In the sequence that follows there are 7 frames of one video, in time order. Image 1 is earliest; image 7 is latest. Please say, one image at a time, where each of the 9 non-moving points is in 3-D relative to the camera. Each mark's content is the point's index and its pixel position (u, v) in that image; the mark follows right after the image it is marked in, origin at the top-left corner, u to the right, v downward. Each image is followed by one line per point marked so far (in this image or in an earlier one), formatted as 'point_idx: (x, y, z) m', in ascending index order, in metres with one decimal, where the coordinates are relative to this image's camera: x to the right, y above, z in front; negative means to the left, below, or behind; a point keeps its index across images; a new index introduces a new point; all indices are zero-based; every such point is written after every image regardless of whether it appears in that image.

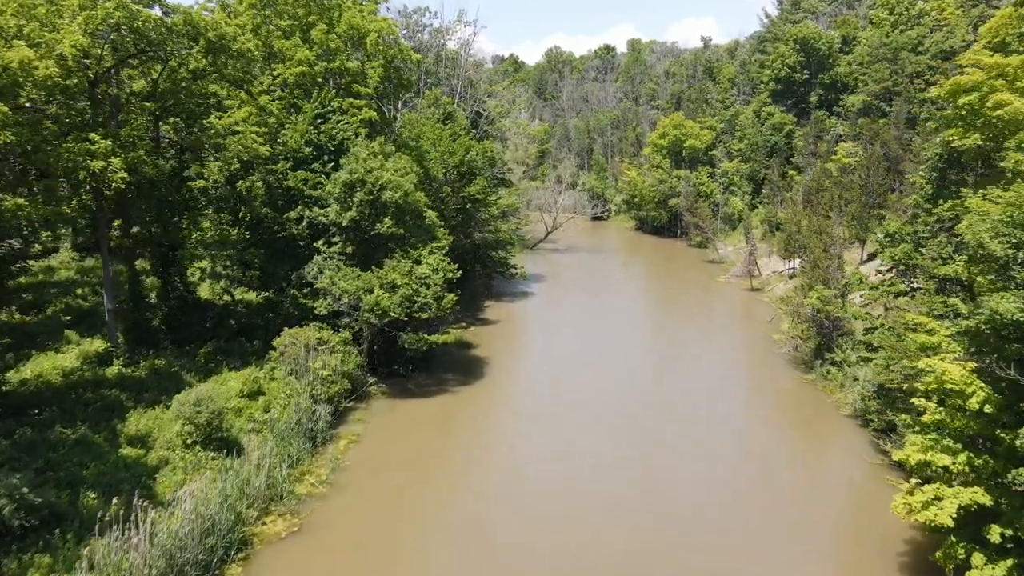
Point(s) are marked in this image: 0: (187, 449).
0: (-7.2, -3.6, +16.2) m
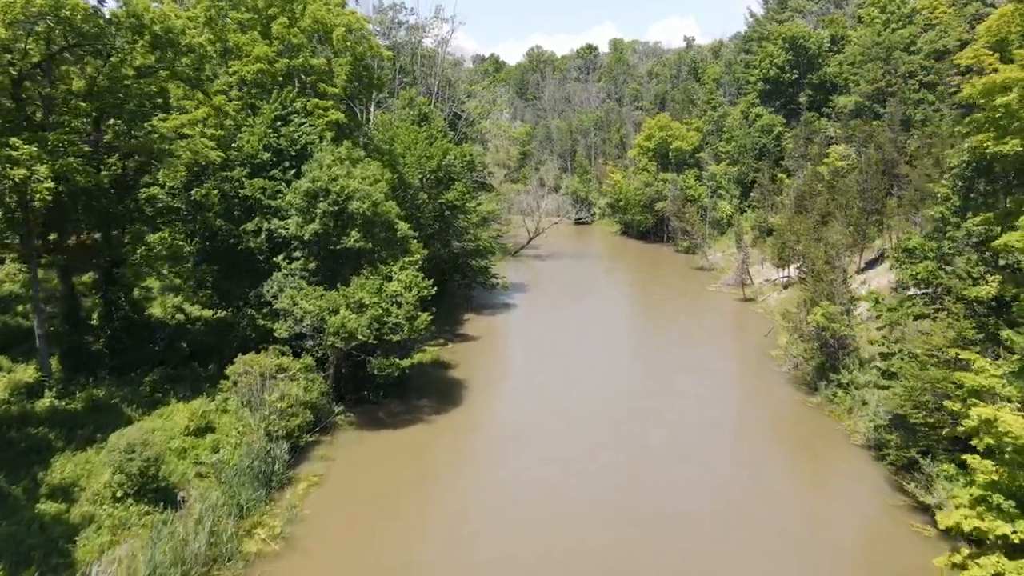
0: (-7.6, -4.1, +14.1) m
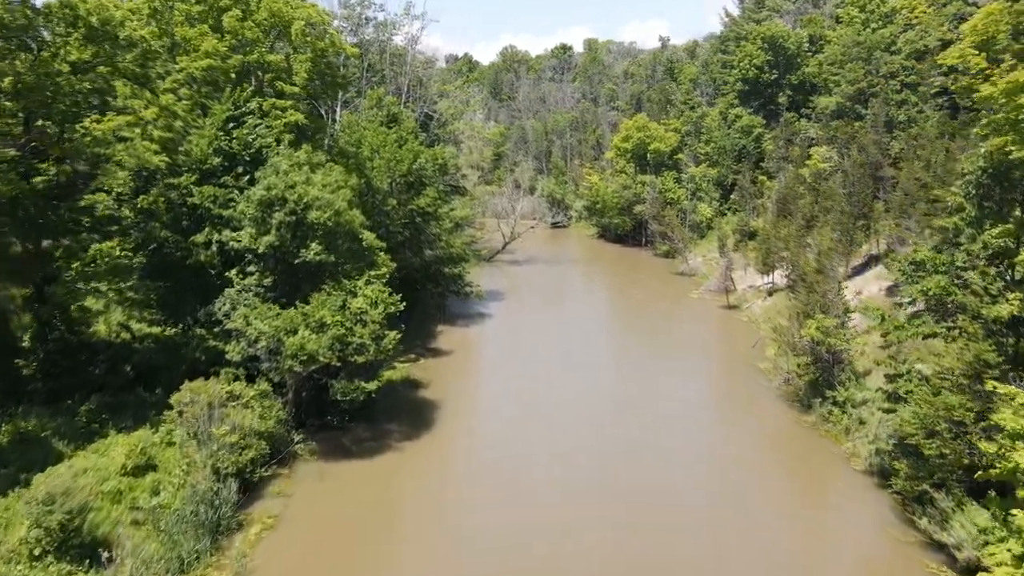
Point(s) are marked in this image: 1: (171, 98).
0: (-8.0, -4.6, +12.2) m
1: (-9.1, +5.1, +19.6) m
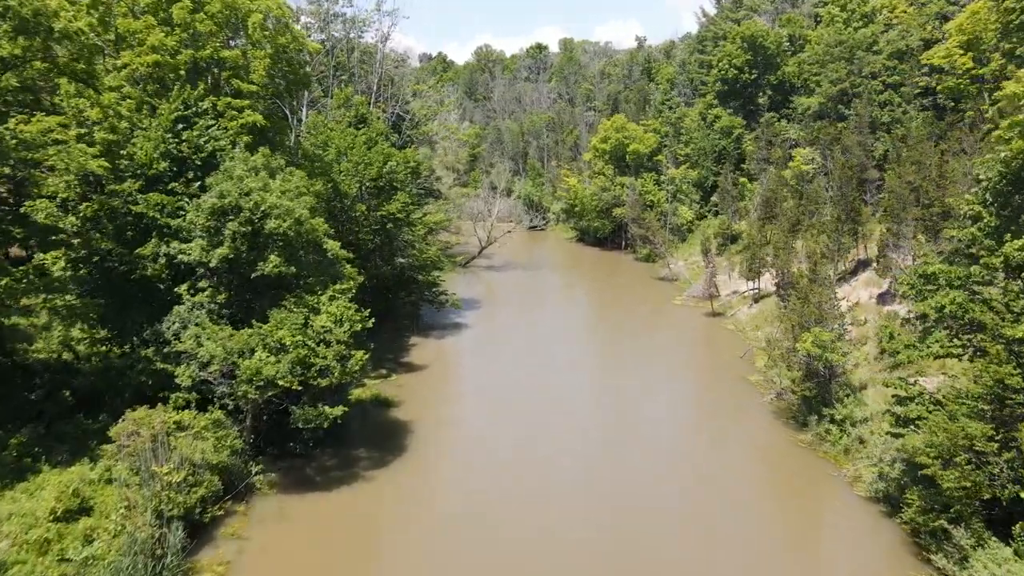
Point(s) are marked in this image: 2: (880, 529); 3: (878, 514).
0: (-8.2, -5.0, +10.5) m
1: (-9.7, +4.7, +17.9) m
2: (+8.0, -5.3, +16.0) m
3: (+8.2, -5.1, +16.6) m
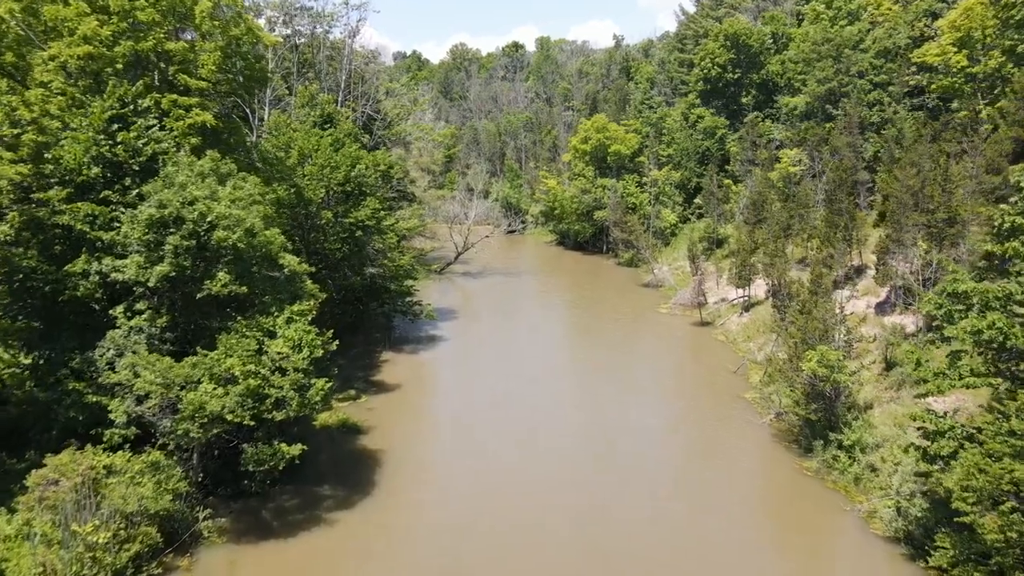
0: (-8.4, -5.4, +8.5) m
1: (-10.2, +4.2, +15.8) m
2: (+7.6, -5.6, +14.4) m
3: (+7.9, -5.5, +15.0) m
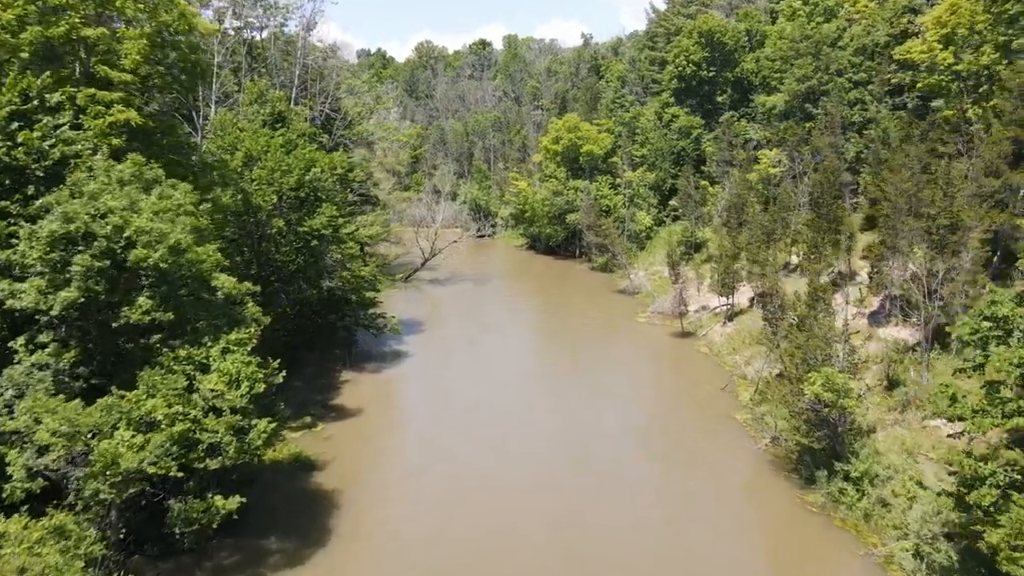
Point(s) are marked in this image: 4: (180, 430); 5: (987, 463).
0: (-8.6, -5.9, +6.1) m
1: (-10.7, +3.7, +13.4) m
2: (+7.2, -6.0, +12.7) m
3: (+7.4, -5.8, +13.4) m
4: (-5.5, -2.4, +12.2) m
5: (+7.3, -2.7, +11.3) m
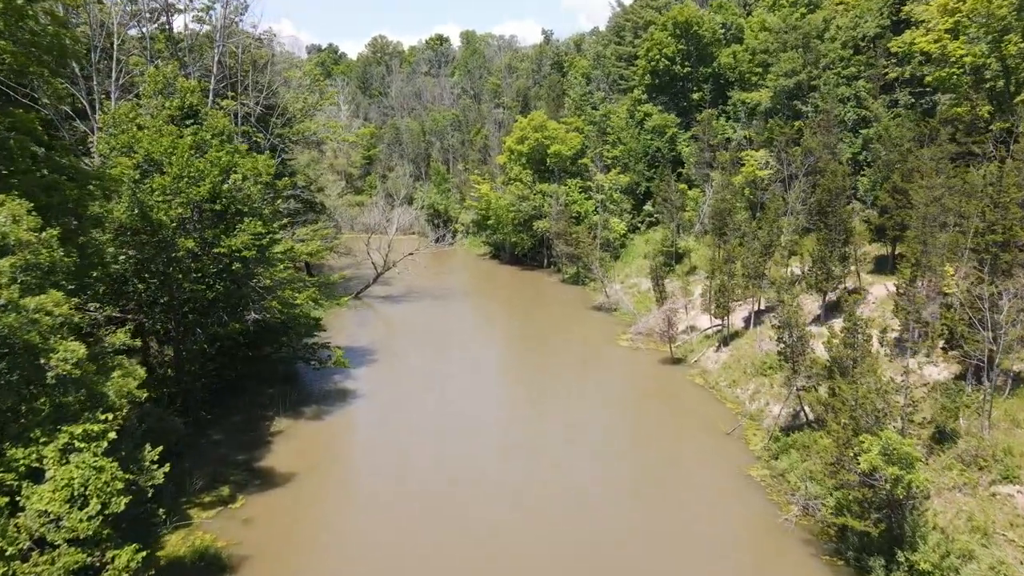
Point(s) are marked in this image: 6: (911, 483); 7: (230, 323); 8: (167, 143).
0: (-8.4, -6.8, +1.7) m
1: (-11.1, +2.8, +8.8) m
2: (+7.0, -6.7, +9.2) m
3: (+7.1, -6.5, +9.9) m
4: (-5.8, -3.3, +7.9) m
5: (+7.1, -3.4, +7.8) m
6: (+6.8, -3.3, +12.5) m
7: (-7.6, -0.9, +19.7) m
8: (-8.4, +3.5, +17.8) m
